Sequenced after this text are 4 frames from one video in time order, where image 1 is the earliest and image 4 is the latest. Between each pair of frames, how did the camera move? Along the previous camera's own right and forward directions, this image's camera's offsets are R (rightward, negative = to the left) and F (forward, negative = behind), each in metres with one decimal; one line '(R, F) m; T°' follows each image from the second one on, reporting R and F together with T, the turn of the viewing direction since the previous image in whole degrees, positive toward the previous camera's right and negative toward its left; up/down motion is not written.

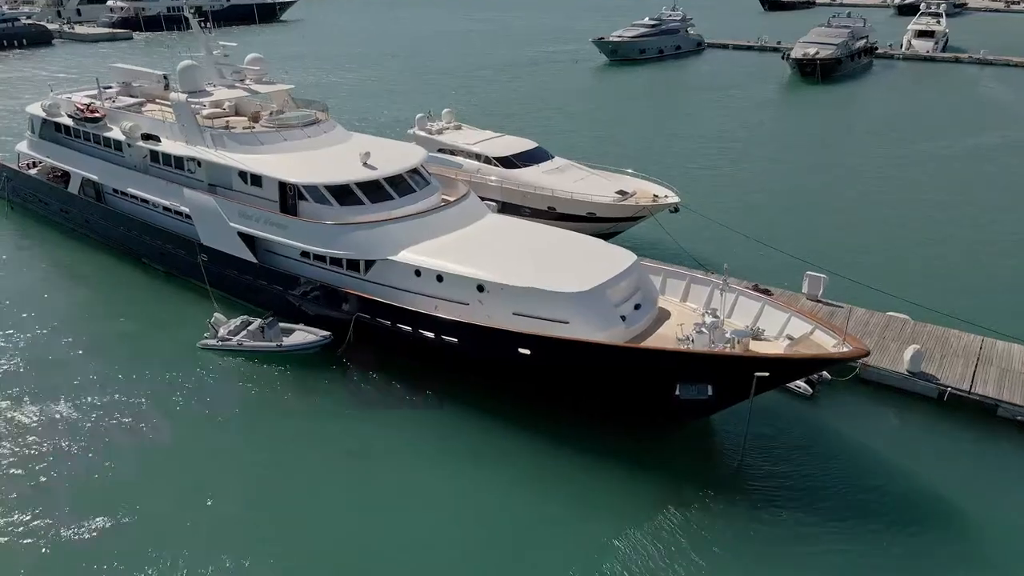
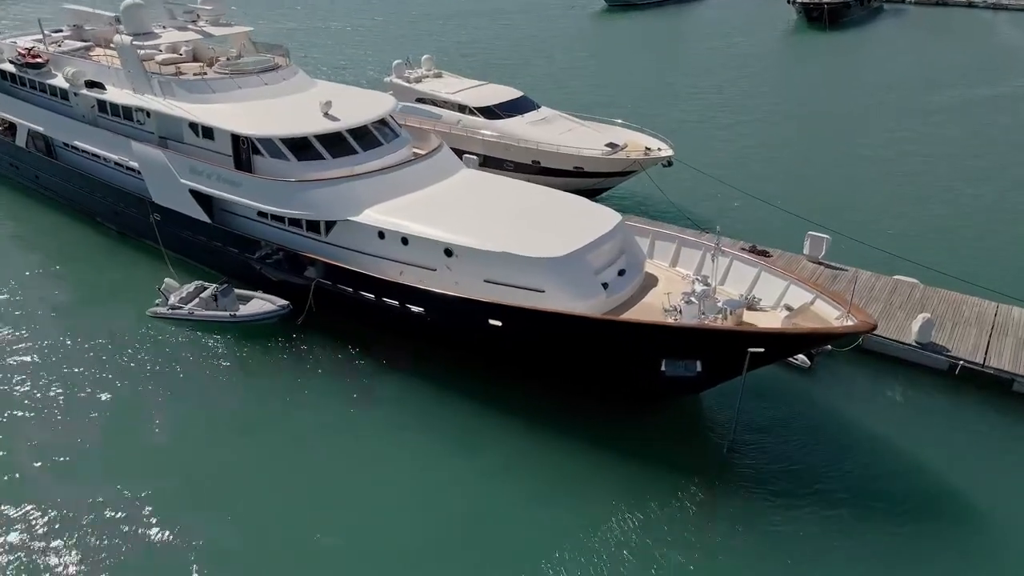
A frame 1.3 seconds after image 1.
(+0.5, +1.2) m; 0°
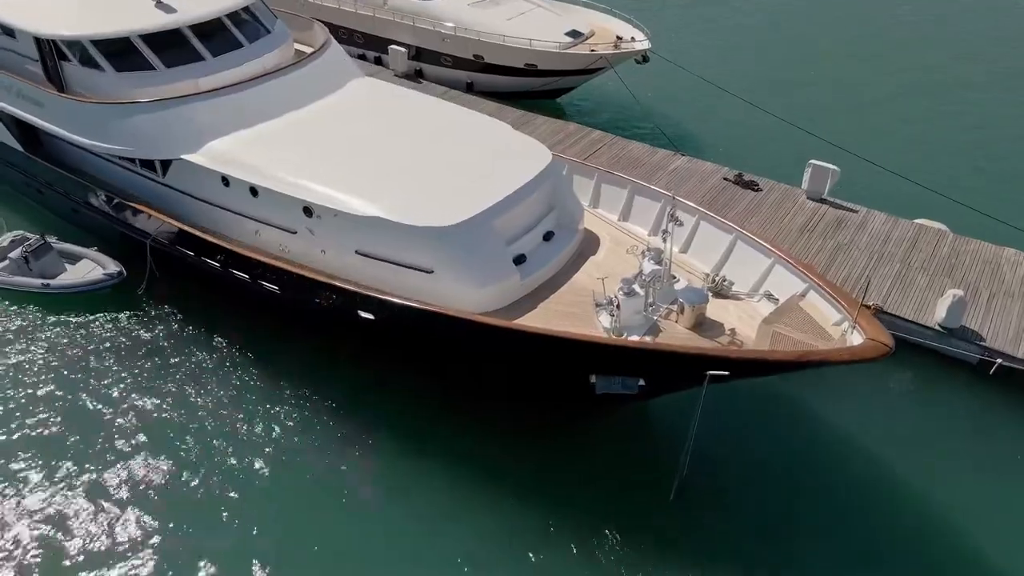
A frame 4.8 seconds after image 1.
(+1.4, +3.2) m; 0°
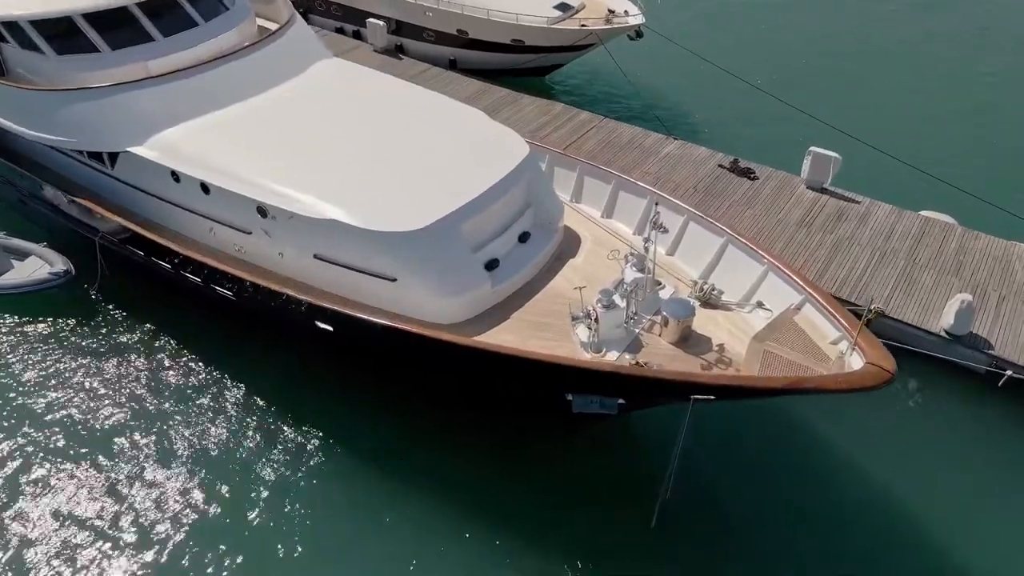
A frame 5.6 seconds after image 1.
(+0.3, +0.7) m; 0°
